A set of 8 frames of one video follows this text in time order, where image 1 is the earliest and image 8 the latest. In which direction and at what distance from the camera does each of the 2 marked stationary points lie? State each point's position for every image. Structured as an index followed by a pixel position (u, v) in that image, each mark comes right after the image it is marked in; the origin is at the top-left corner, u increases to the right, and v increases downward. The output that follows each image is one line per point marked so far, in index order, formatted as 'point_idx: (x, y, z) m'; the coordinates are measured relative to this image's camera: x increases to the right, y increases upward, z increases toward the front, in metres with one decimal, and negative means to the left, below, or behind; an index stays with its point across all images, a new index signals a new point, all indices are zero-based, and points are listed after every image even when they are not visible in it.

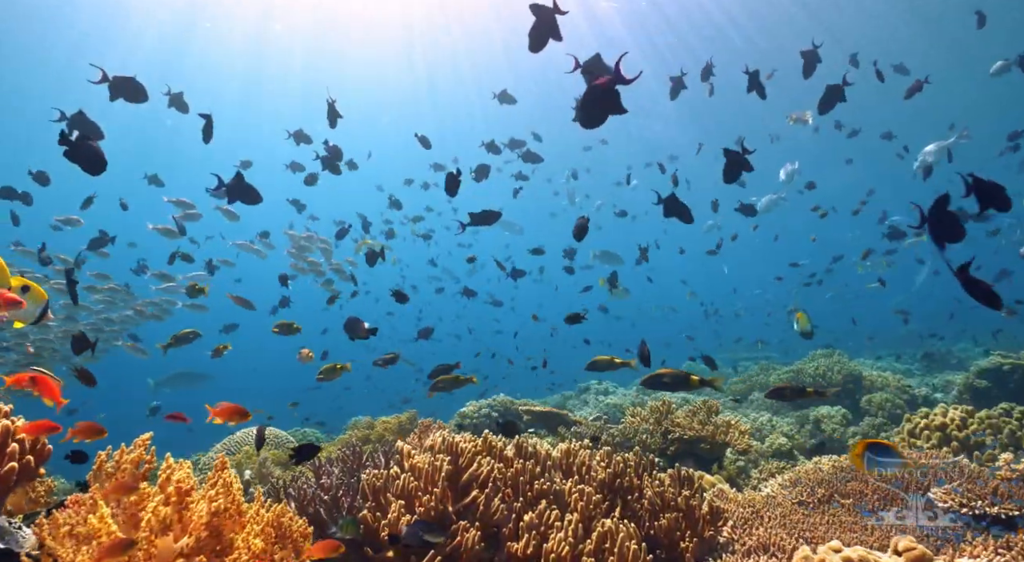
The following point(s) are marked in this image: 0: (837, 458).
0: (+4.7, -2.6, +8.9) m
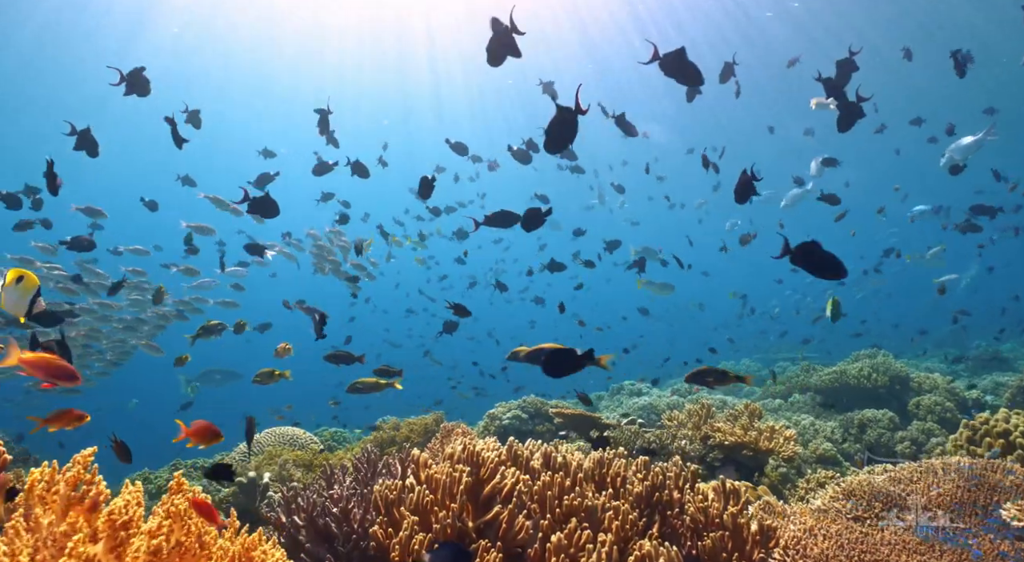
0: (+5.1, -2.5, +8.3) m
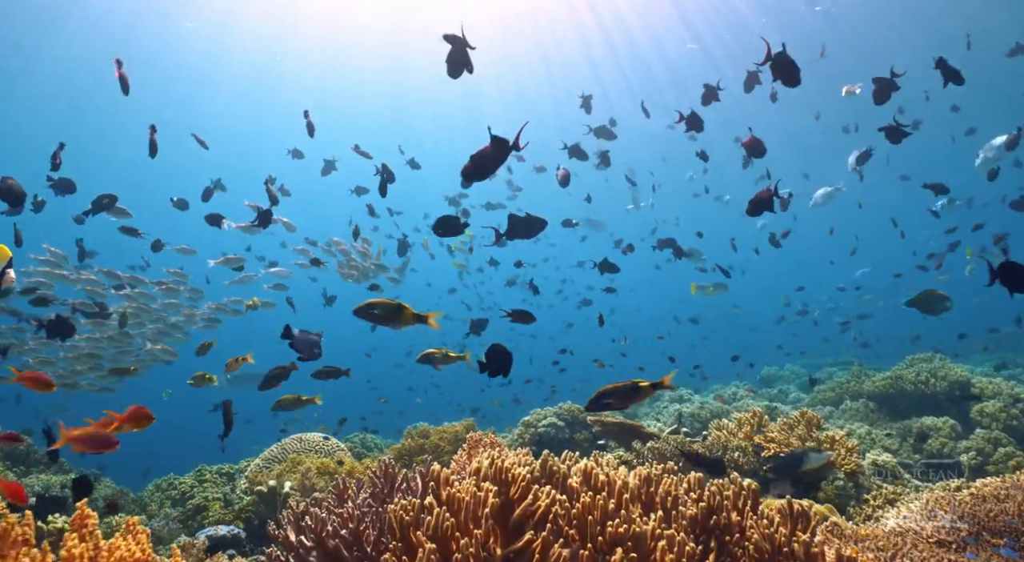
0: (+5.5, -2.5, +7.4) m
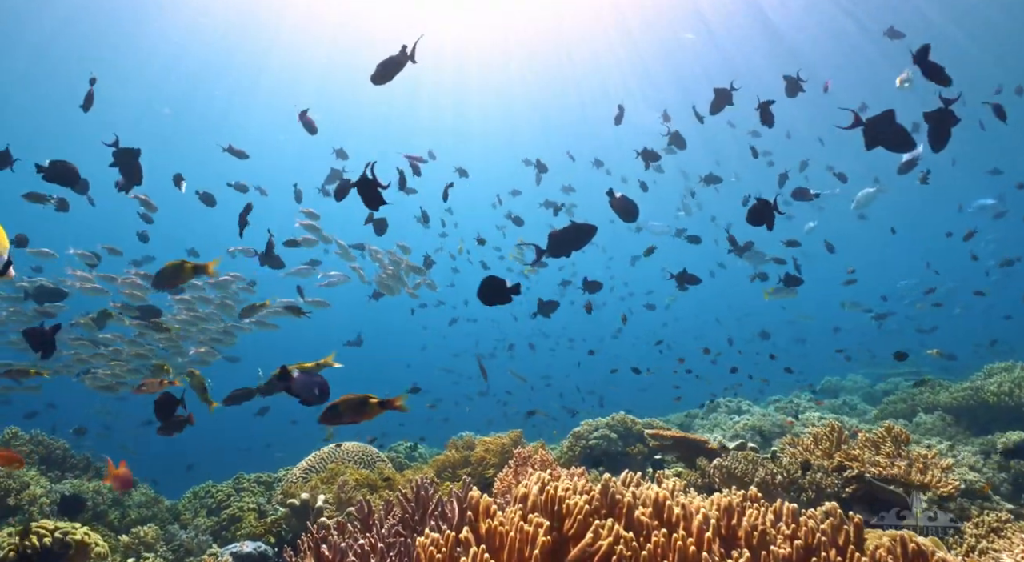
0: (+6.1, -2.4, +6.3) m
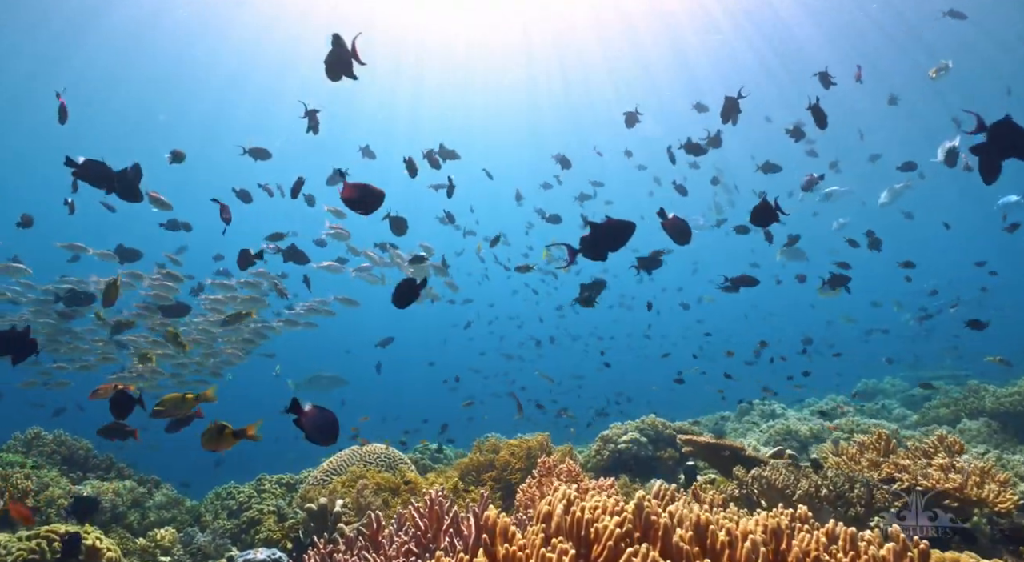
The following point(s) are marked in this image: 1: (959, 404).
0: (+6.3, -2.4, +5.8) m
1: (+11.5, -3.1, +15.7) m
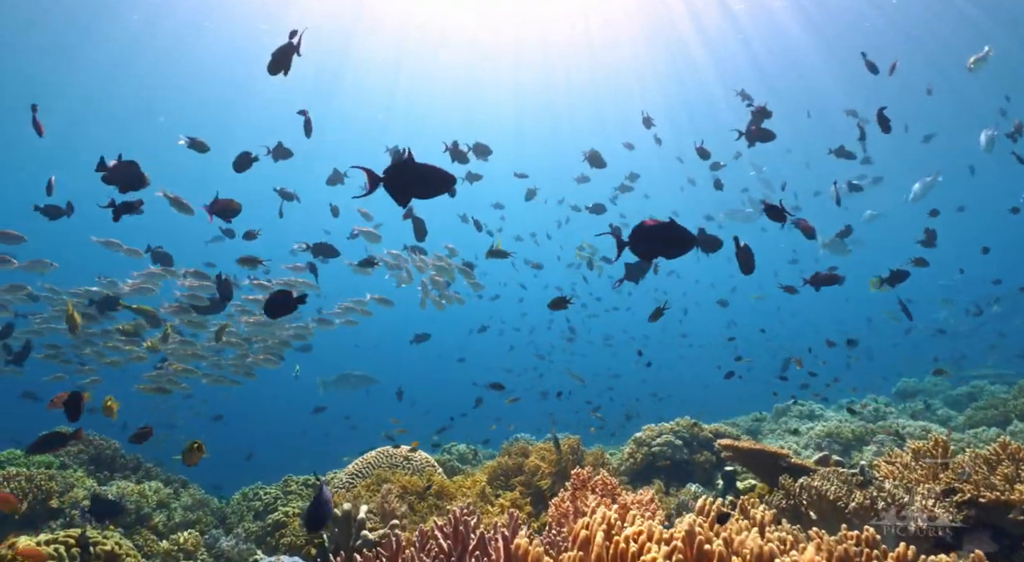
0: (+6.6, -2.4, +5.2) m
1: (+12.3, -3.0, +14.9) m
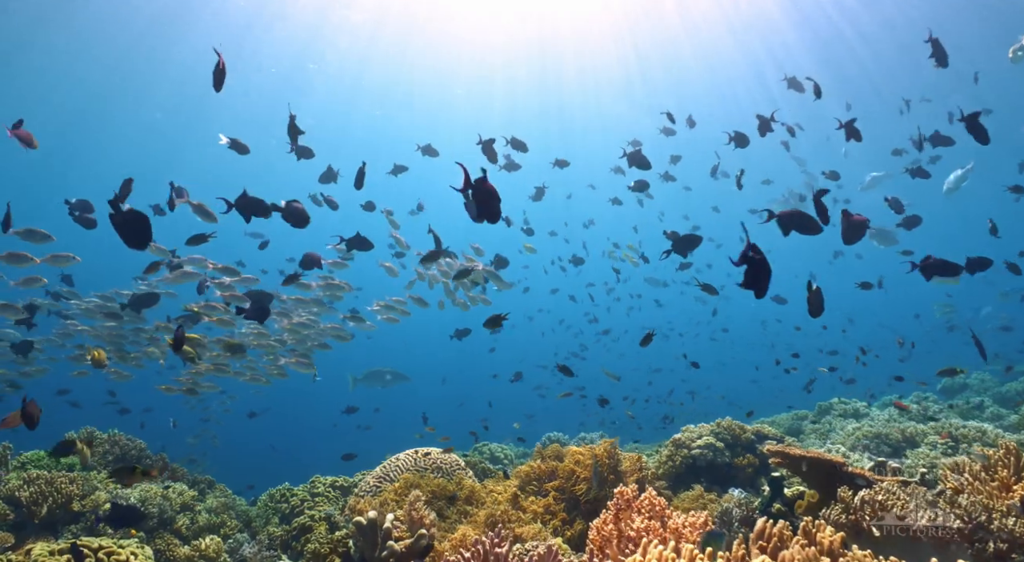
0: (+6.9, -2.3, +4.5) m
1: (+13.0, -2.9, +13.9) m
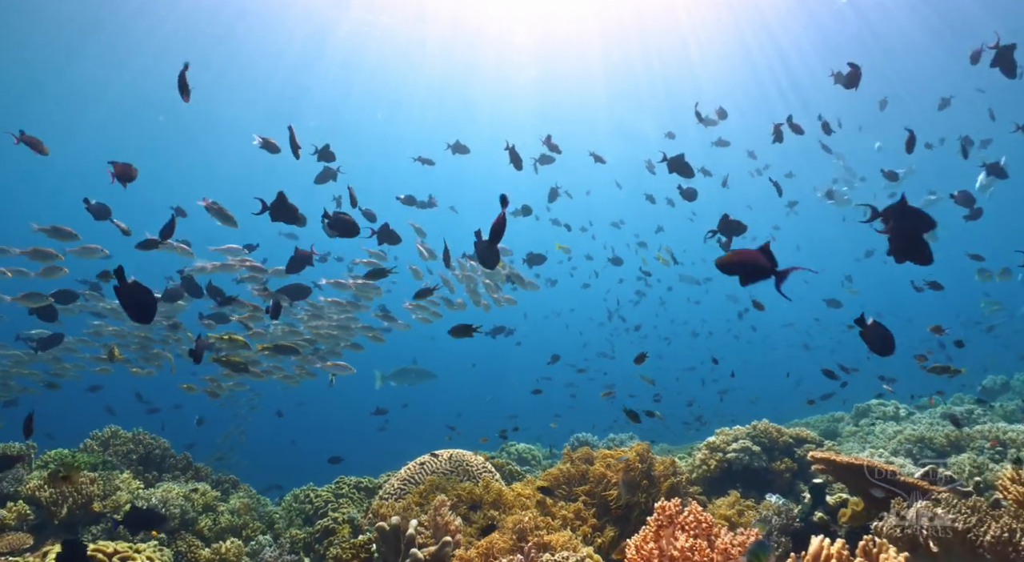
0: (+7.1, -2.3, +3.9) m
1: (+13.6, -2.8, +13.1) m
